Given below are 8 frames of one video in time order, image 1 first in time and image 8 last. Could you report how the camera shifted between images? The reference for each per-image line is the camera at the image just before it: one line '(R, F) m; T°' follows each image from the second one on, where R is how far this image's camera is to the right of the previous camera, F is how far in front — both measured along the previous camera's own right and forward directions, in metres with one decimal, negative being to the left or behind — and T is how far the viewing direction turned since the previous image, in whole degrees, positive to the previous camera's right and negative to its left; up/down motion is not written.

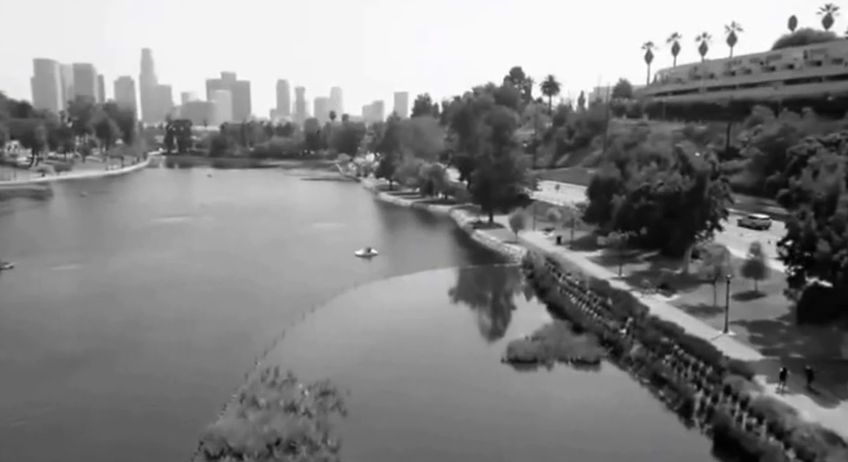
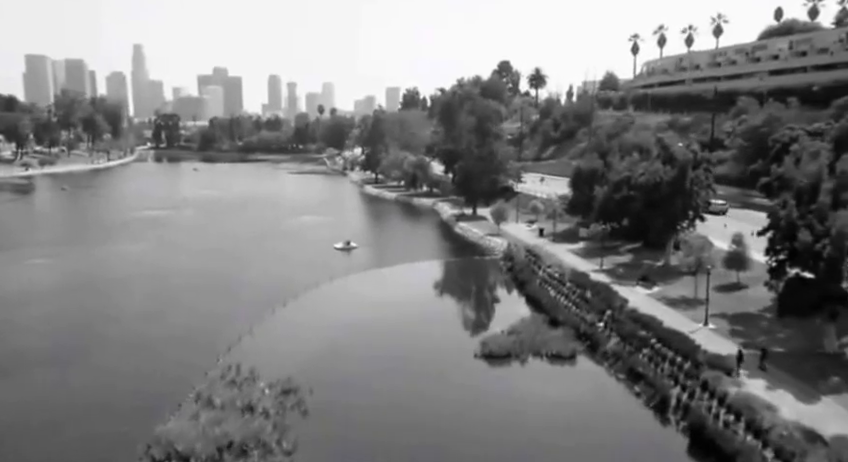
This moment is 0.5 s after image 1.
(+1.0, +1.2) m; +1°
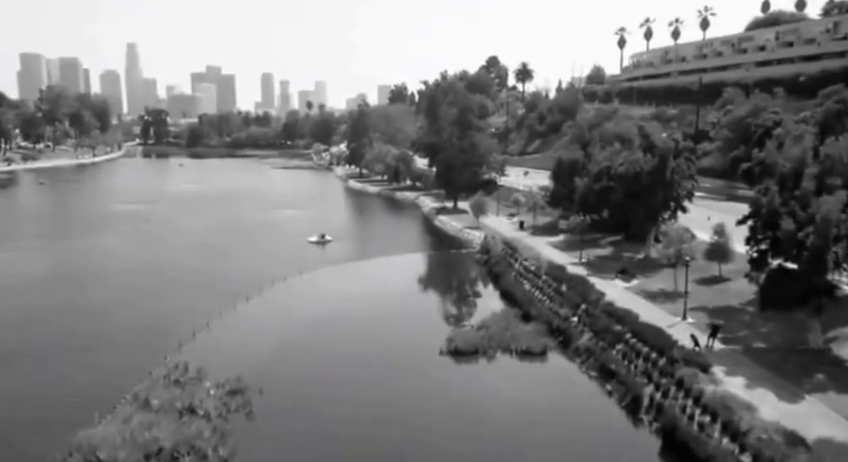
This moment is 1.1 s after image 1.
(+1.2, +1.8) m; +1°
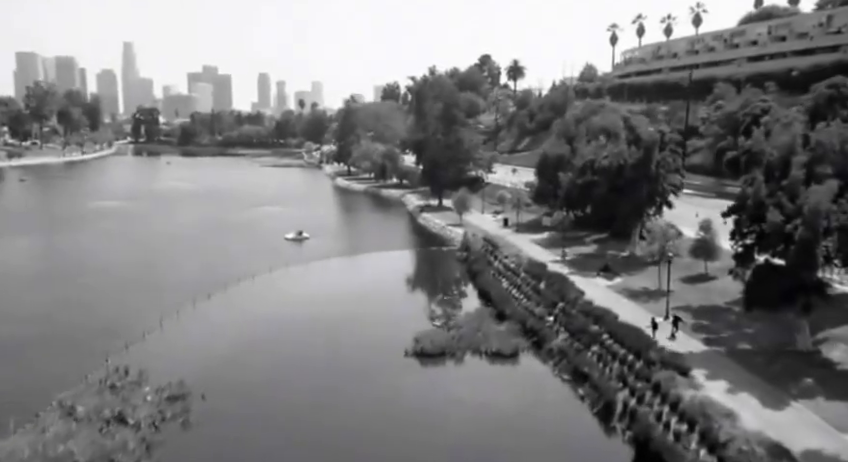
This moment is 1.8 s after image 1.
(+1.3, +1.9) m; 0°
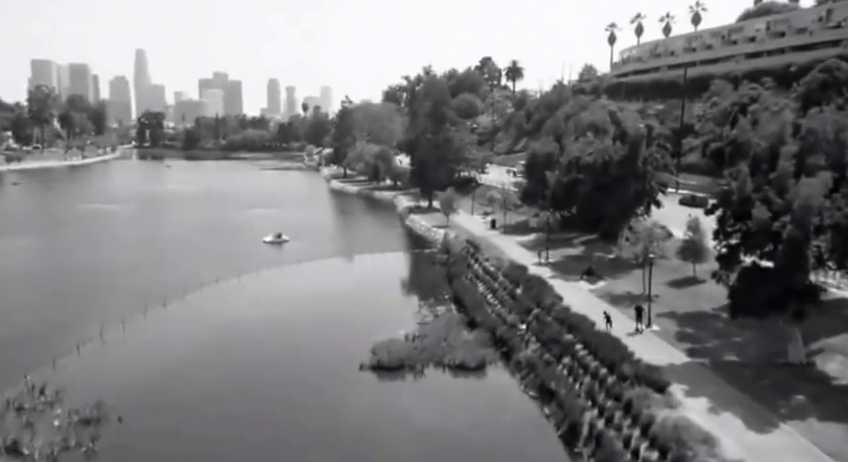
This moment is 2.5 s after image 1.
(+1.8, +2.3) m; 0°
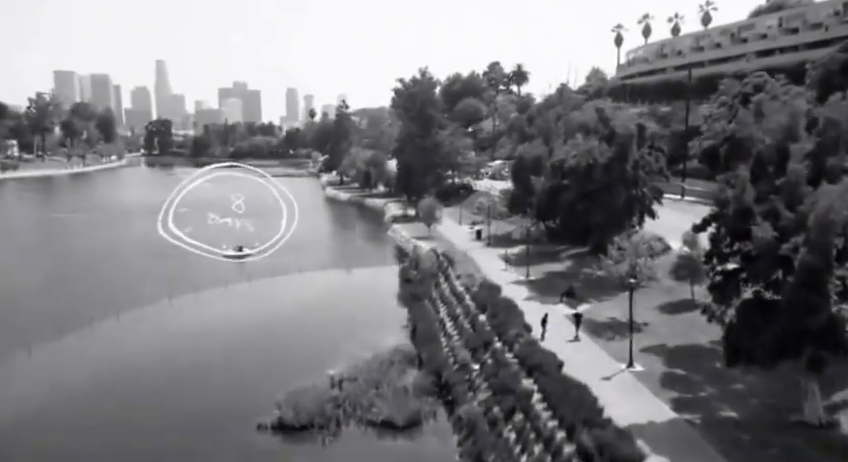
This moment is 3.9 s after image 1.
(+2.8, +4.8) m; -1°
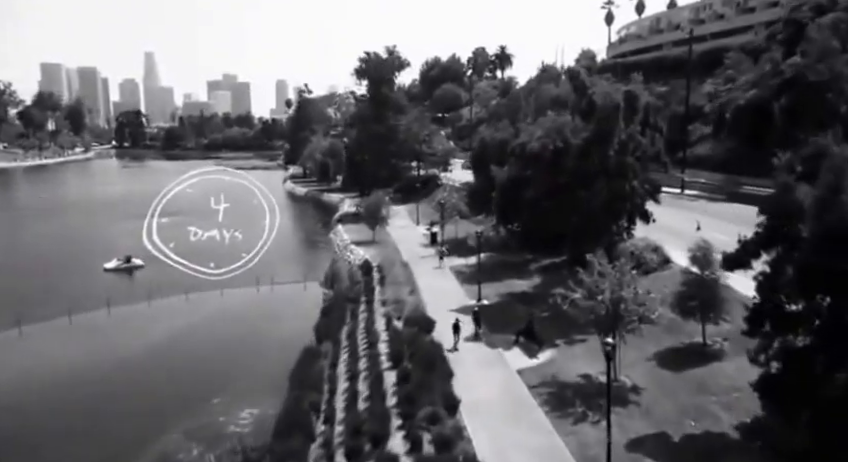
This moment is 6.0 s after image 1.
(+3.3, +9.3) m; +1°
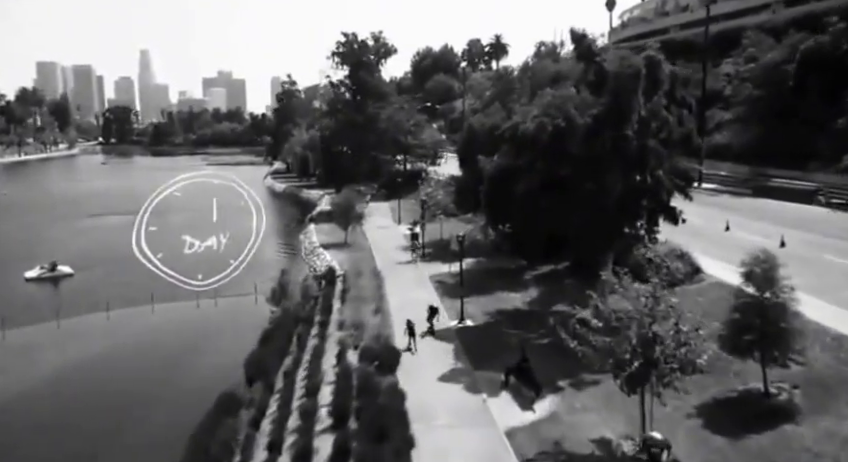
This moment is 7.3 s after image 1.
(+1.0, +5.5) m; 0°
